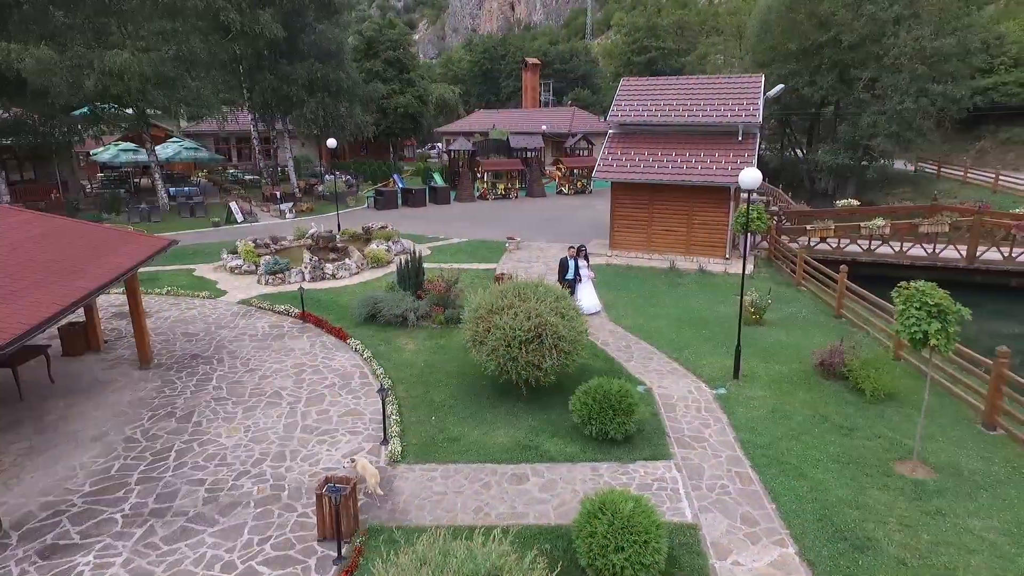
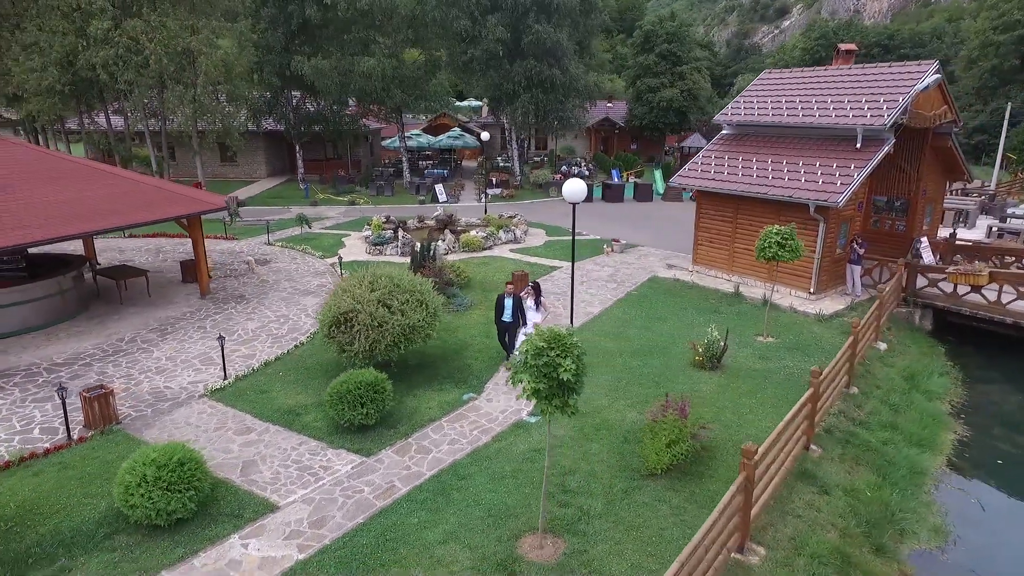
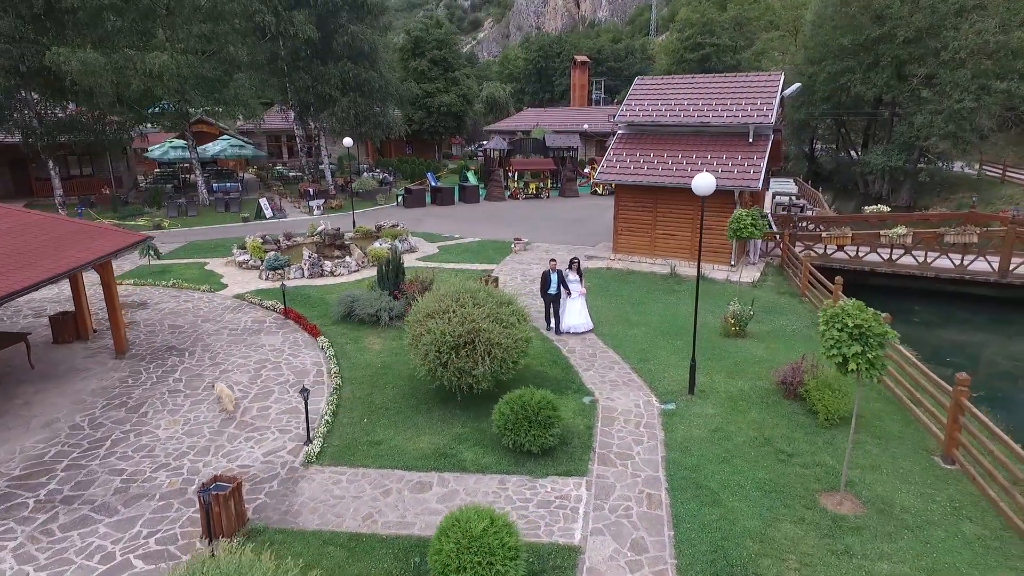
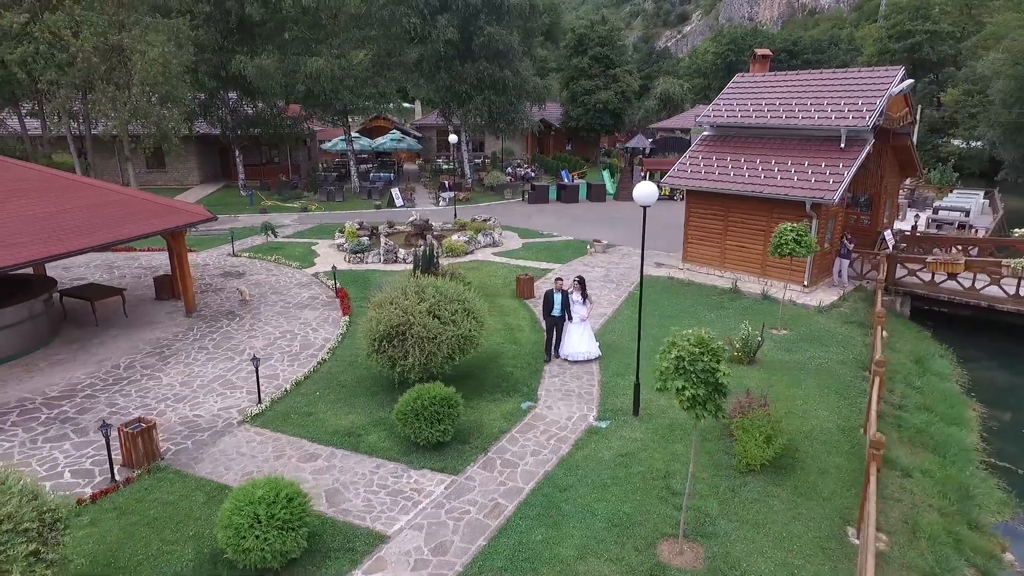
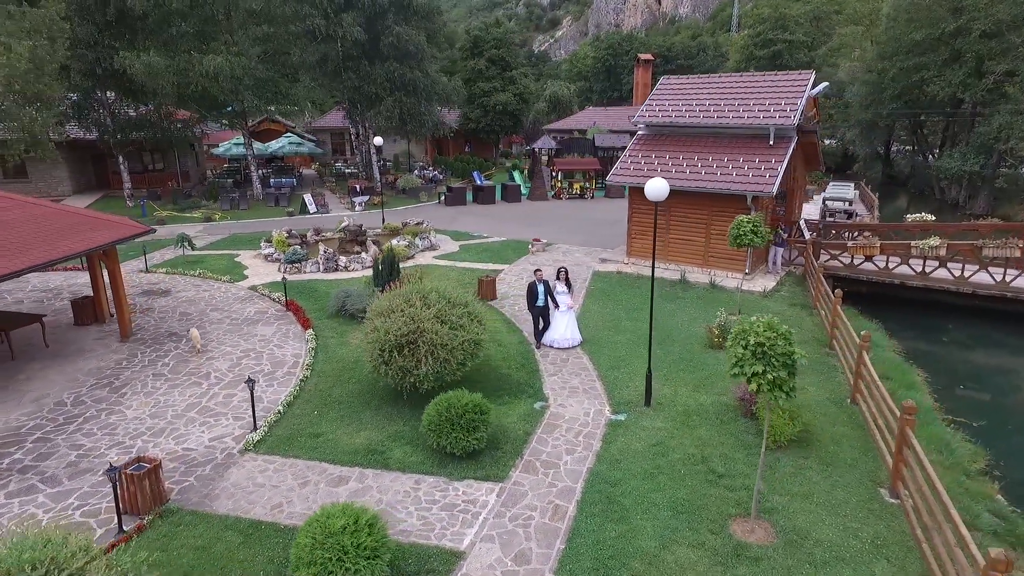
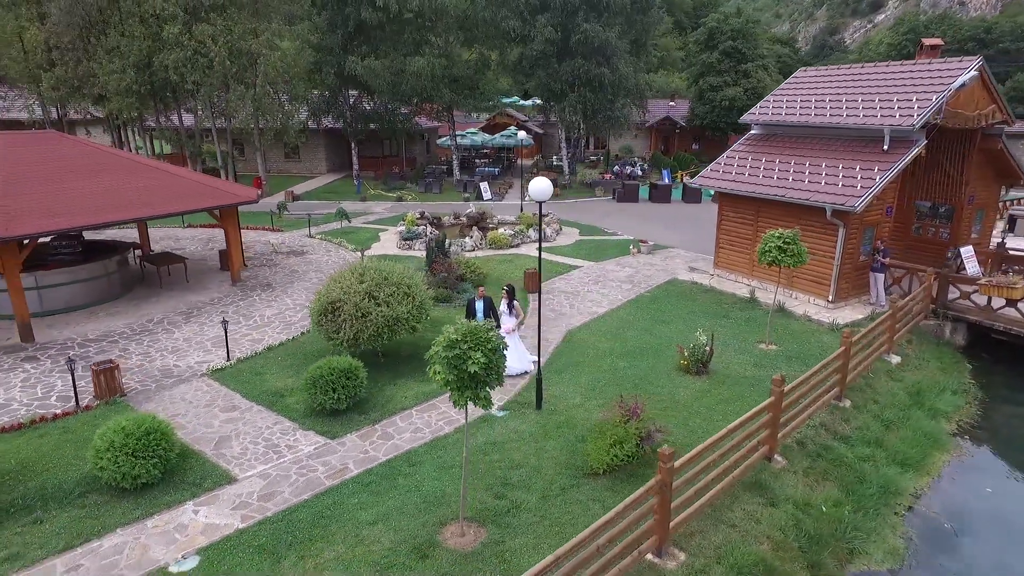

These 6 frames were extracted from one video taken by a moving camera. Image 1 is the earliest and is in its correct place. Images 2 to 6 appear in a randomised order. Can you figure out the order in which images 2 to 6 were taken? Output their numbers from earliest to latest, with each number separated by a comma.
3, 5, 4, 2, 6
